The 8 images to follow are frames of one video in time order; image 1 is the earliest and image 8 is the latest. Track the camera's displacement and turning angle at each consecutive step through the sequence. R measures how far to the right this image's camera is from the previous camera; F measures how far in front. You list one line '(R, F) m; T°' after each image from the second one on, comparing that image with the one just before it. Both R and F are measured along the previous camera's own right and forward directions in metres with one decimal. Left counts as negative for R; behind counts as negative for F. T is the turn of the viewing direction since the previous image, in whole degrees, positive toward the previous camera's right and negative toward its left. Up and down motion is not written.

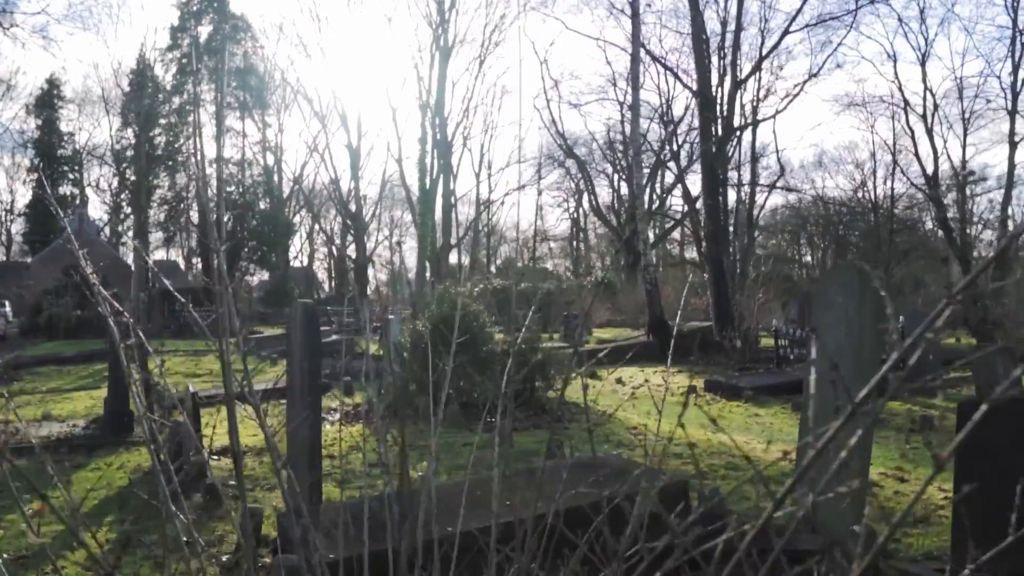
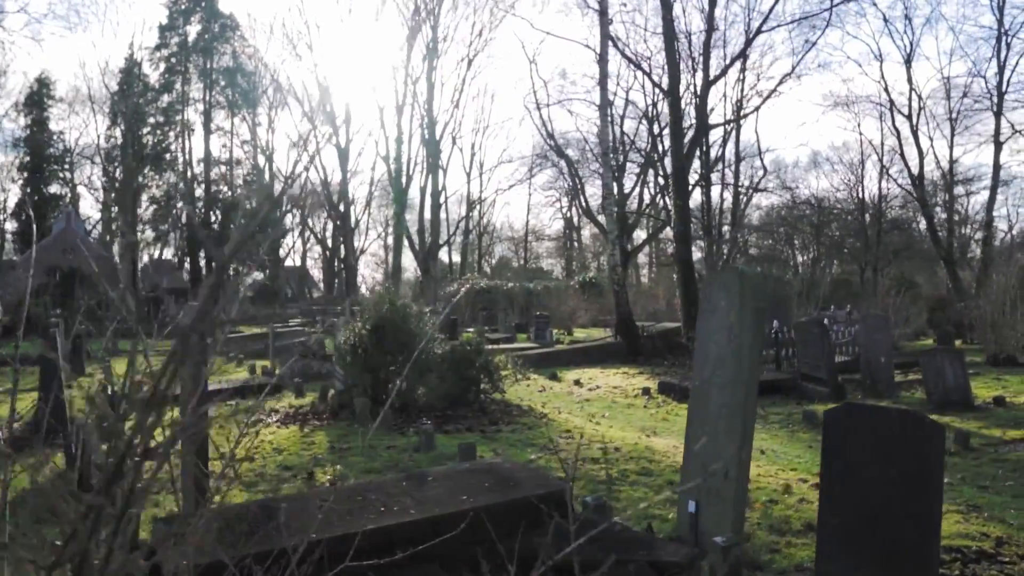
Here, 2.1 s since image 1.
(+0.6, +0.1) m; 0°
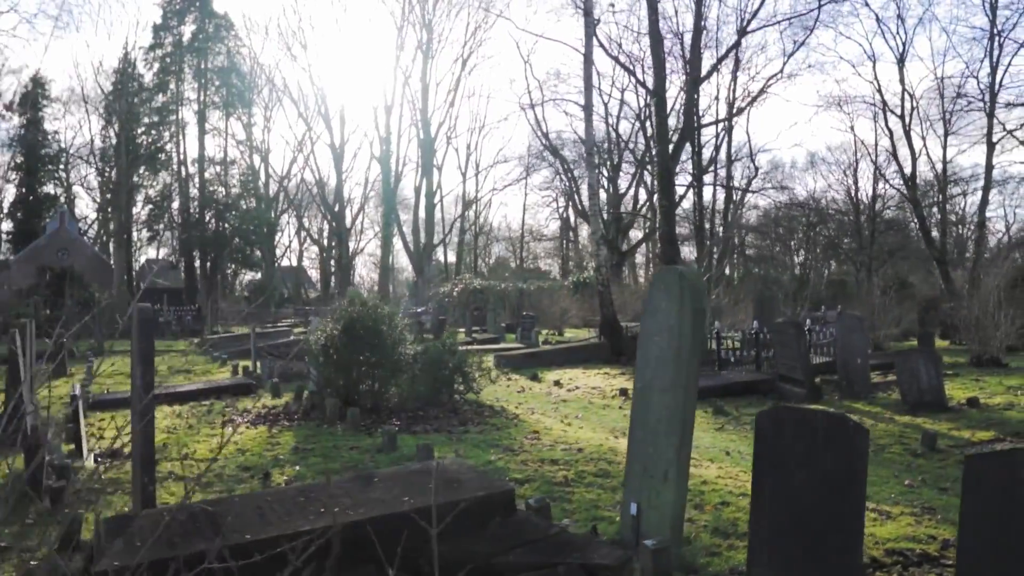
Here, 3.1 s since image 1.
(+0.3, 0.0) m; 0°
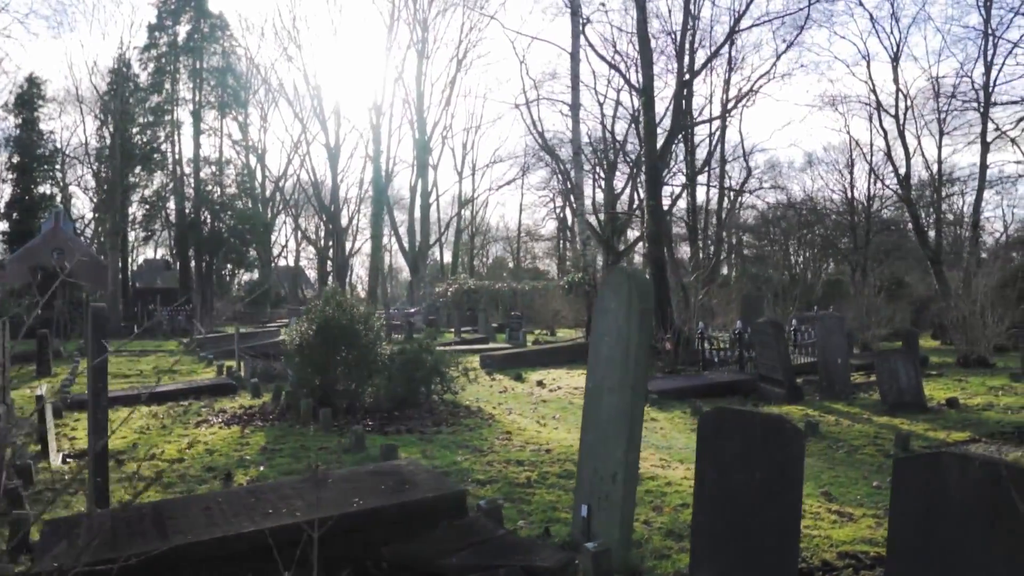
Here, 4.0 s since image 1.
(+0.2, 0.0) m; 0°
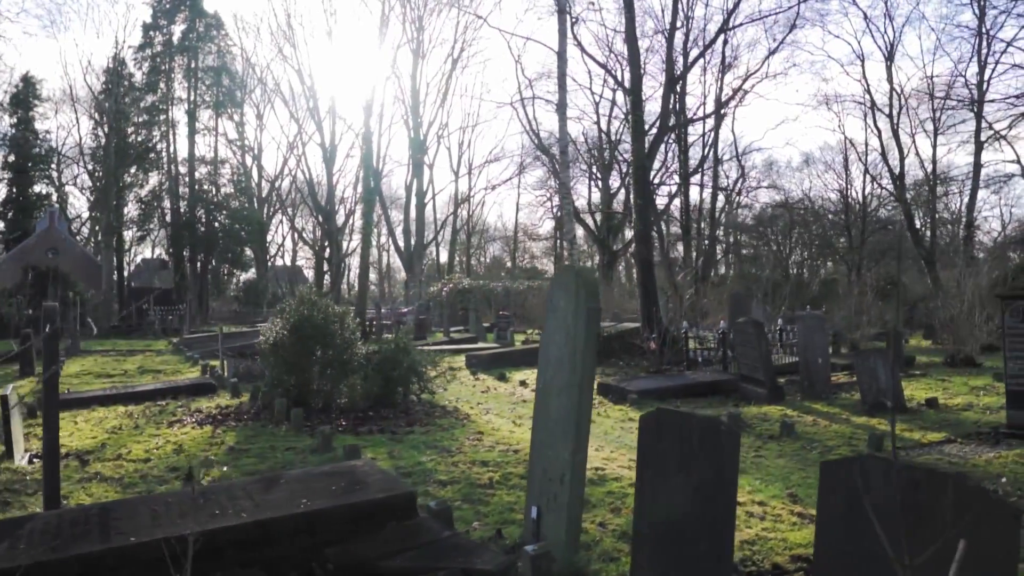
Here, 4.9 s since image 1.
(+0.2, 0.0) m; 0°
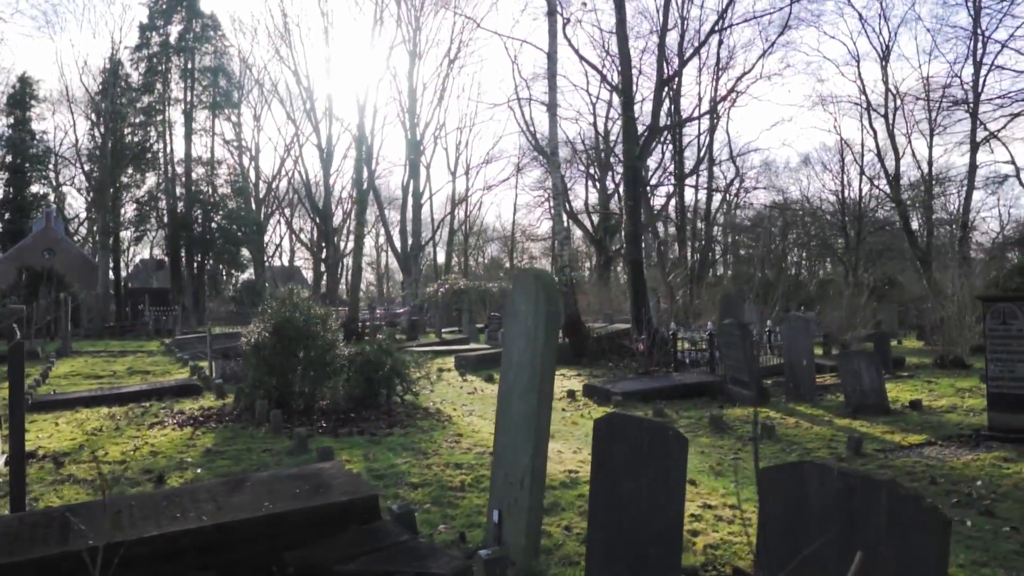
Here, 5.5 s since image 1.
(+0.2, 0.0) m; 0°
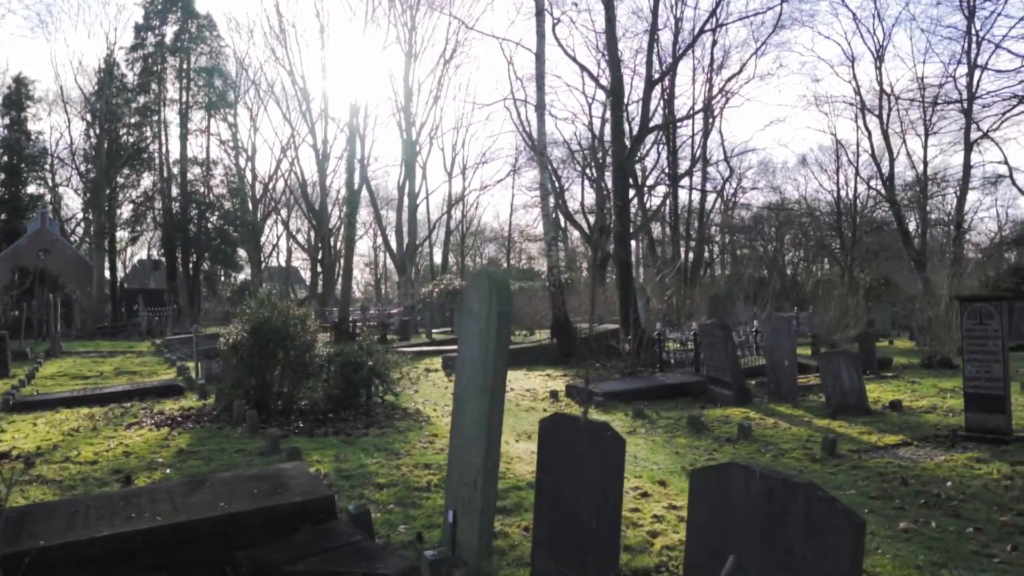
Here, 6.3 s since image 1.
(+0.2, 0.0) m; 0°
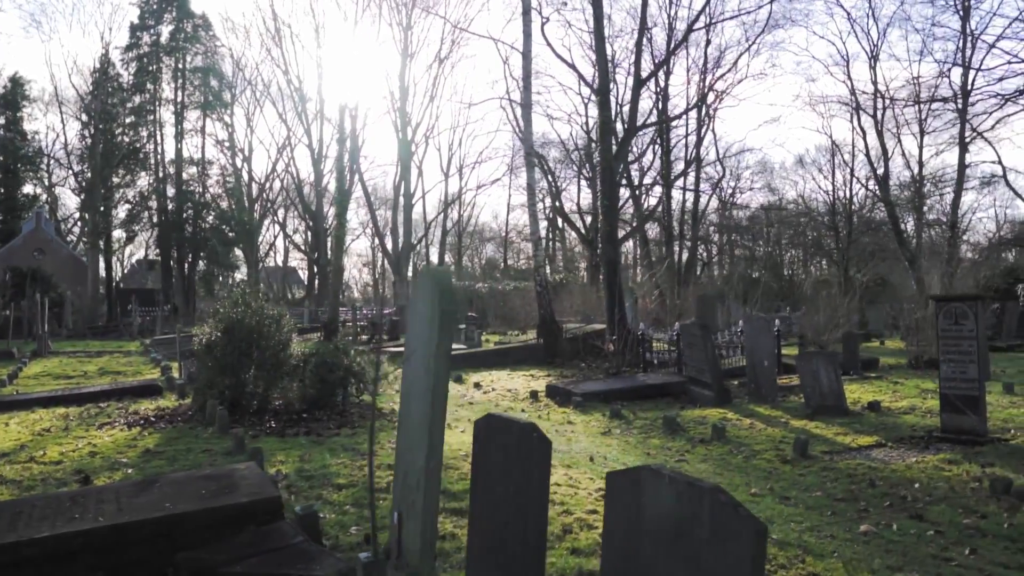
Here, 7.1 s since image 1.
(+0.2, 0.0) m; 0°
